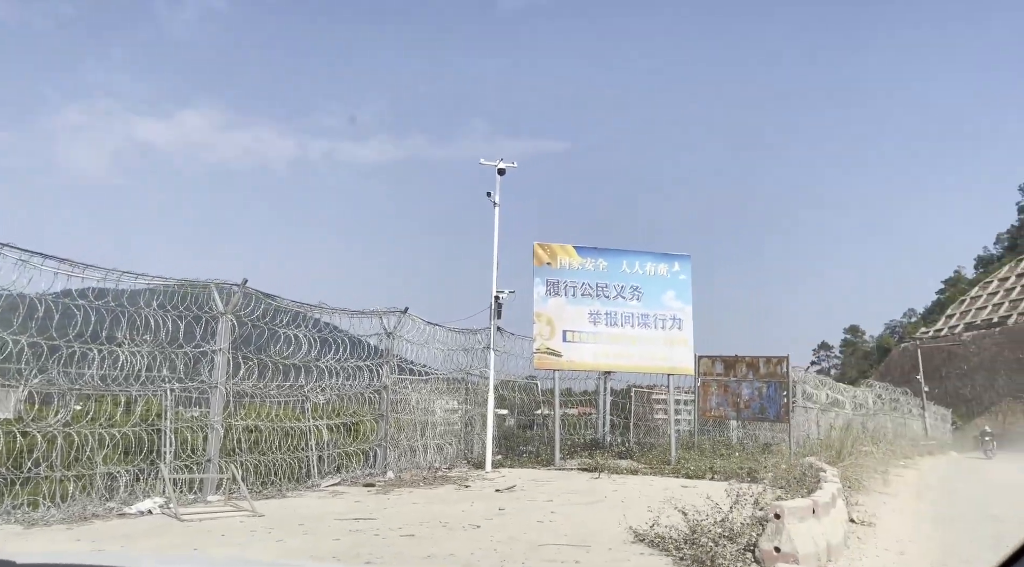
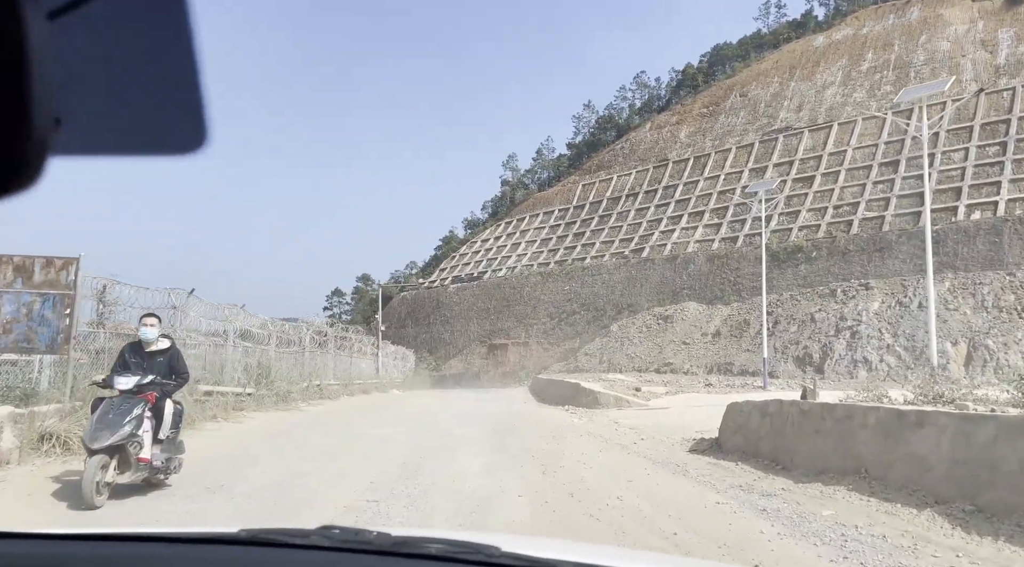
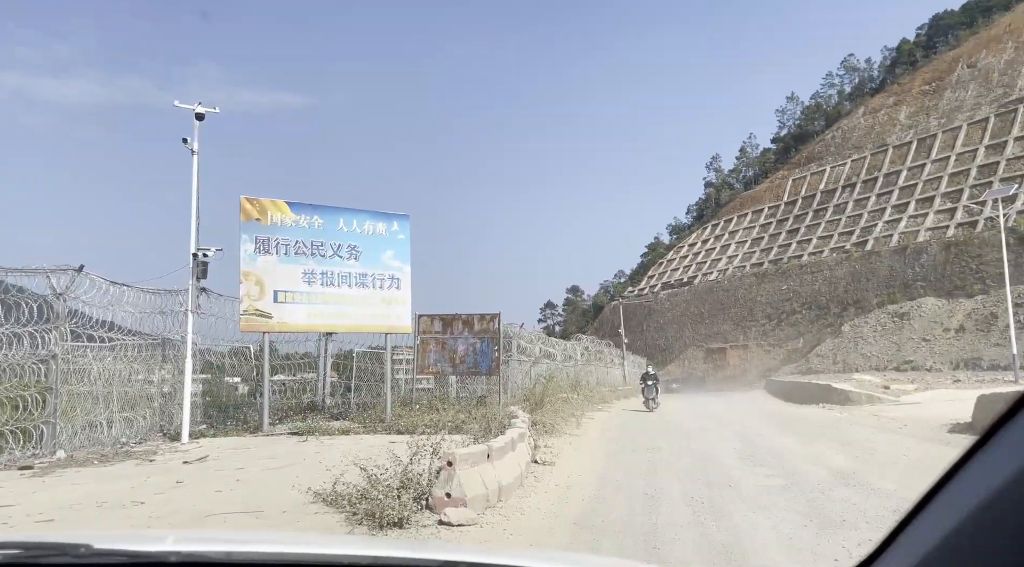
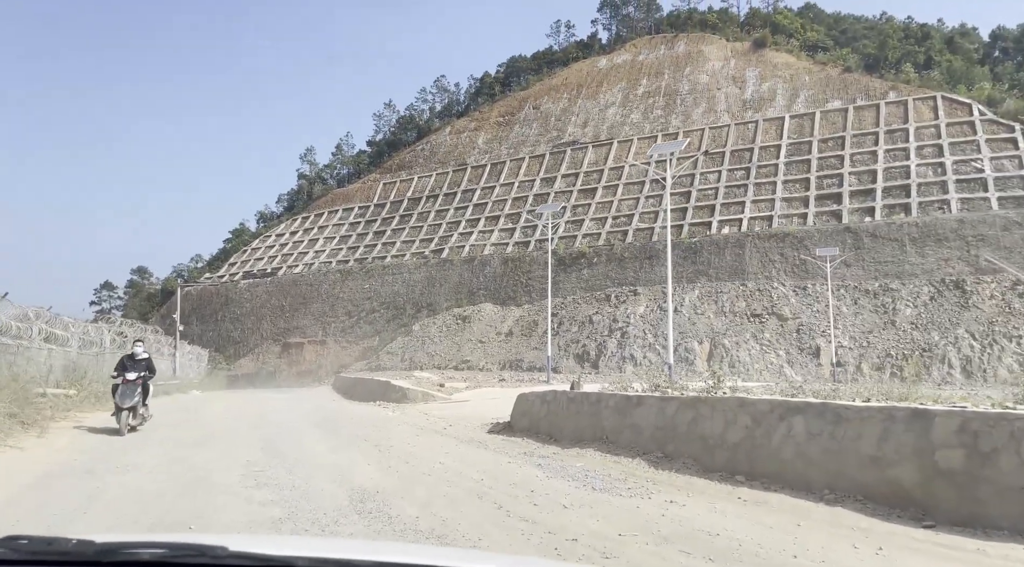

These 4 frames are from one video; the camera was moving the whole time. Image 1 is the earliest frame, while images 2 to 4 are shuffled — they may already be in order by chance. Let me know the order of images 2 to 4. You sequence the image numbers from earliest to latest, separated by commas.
3, 4, 2
